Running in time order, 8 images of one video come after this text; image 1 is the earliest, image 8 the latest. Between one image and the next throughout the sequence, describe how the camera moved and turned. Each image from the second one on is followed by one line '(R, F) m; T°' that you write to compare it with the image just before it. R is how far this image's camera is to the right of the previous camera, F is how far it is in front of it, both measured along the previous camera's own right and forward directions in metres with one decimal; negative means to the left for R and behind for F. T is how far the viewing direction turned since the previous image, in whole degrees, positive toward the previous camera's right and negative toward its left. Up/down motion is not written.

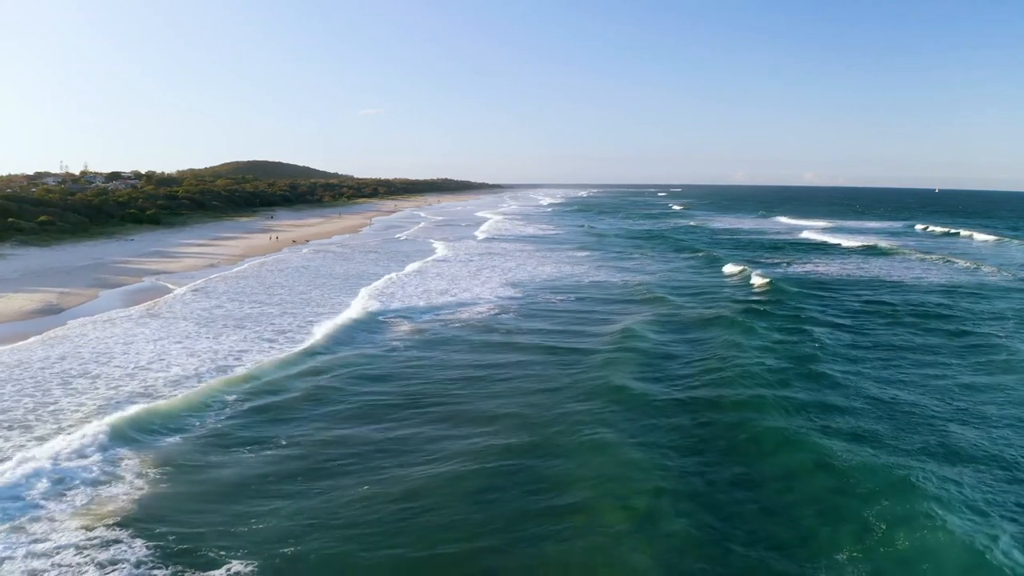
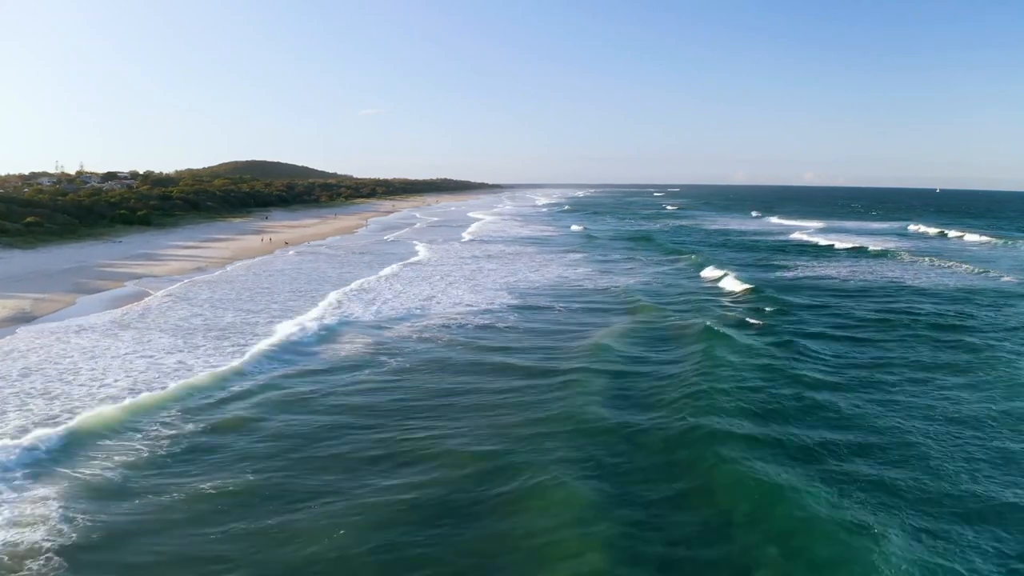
(+0.2, +1.0) m; 0°
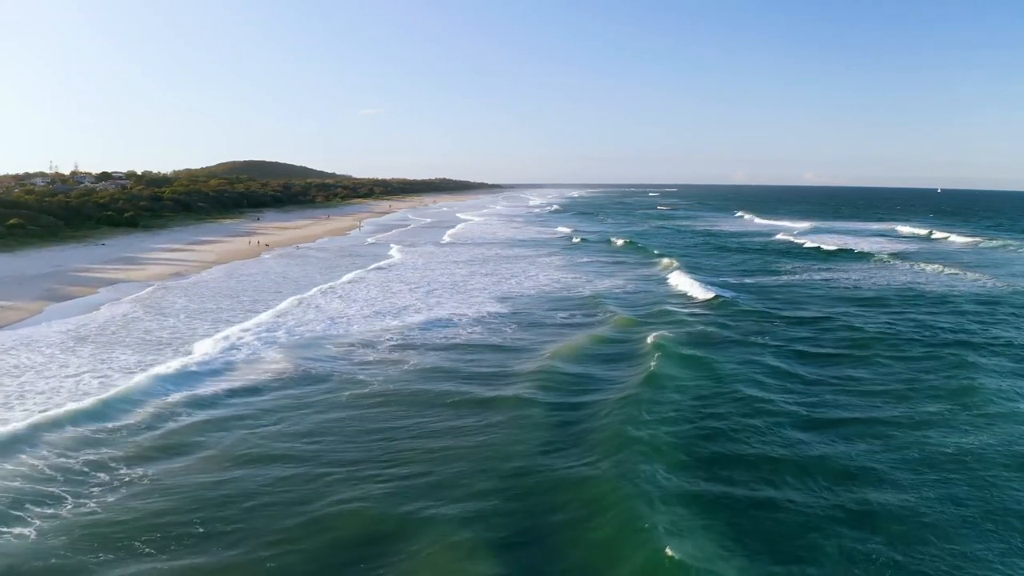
(+0.2, +1.4) m; 0°
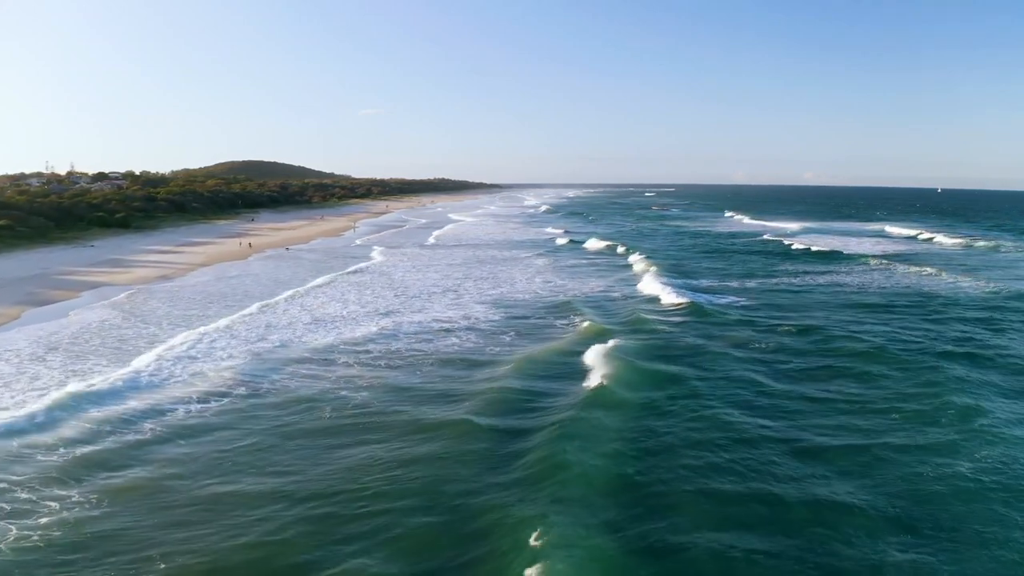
(+0.3, +0.7) m; 0°
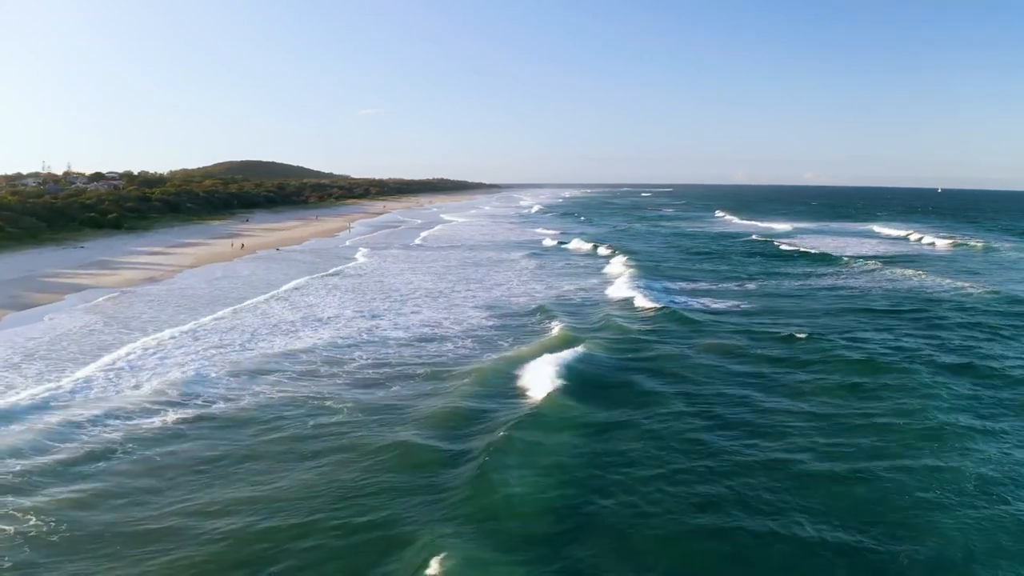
(+0.3, +0.5) m; 0°
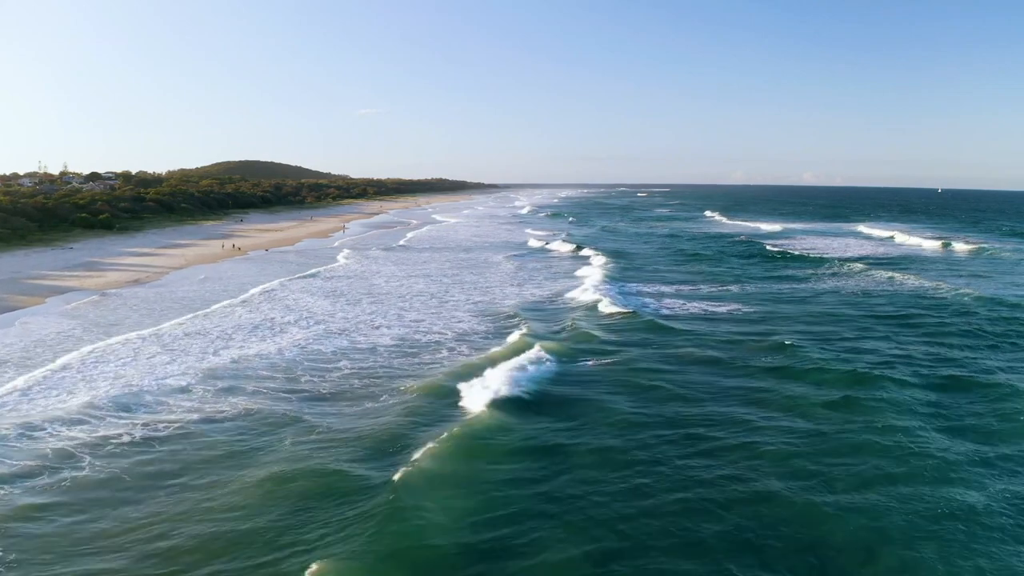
(+0.3, +0.5) m; 0°
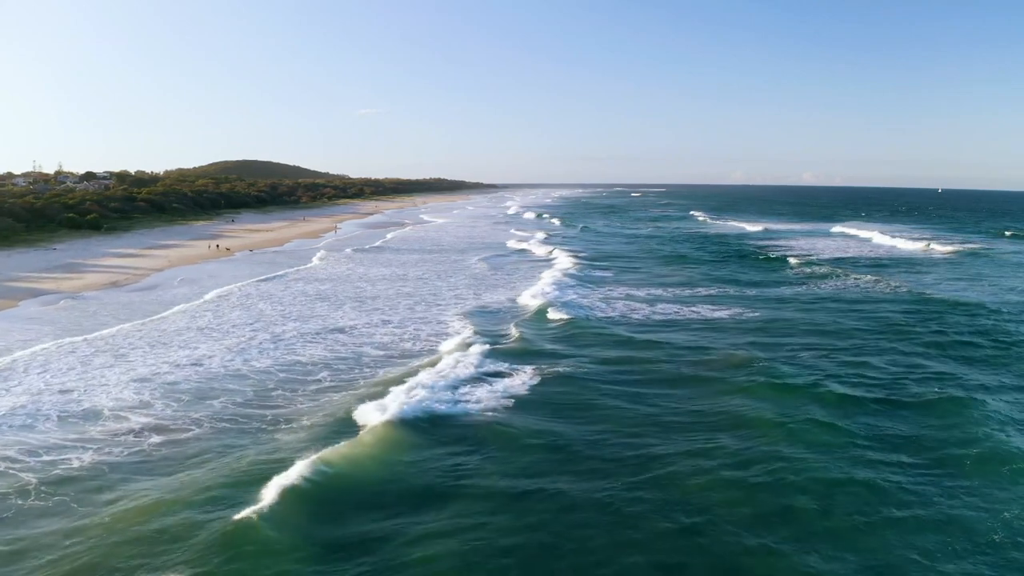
(+0.5, +0.7) m; 0°
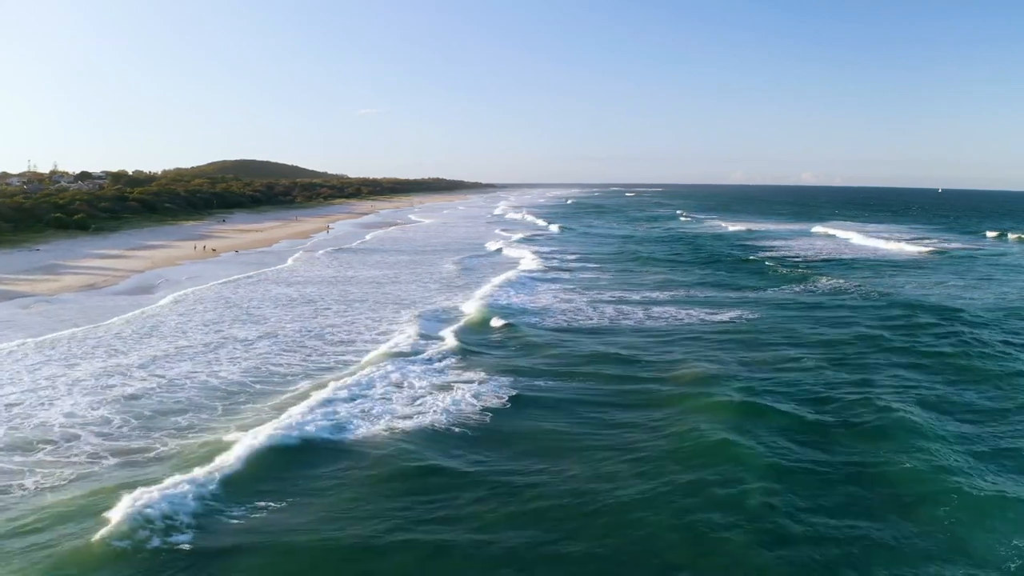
(+0.5, +0.7) m; 0°
